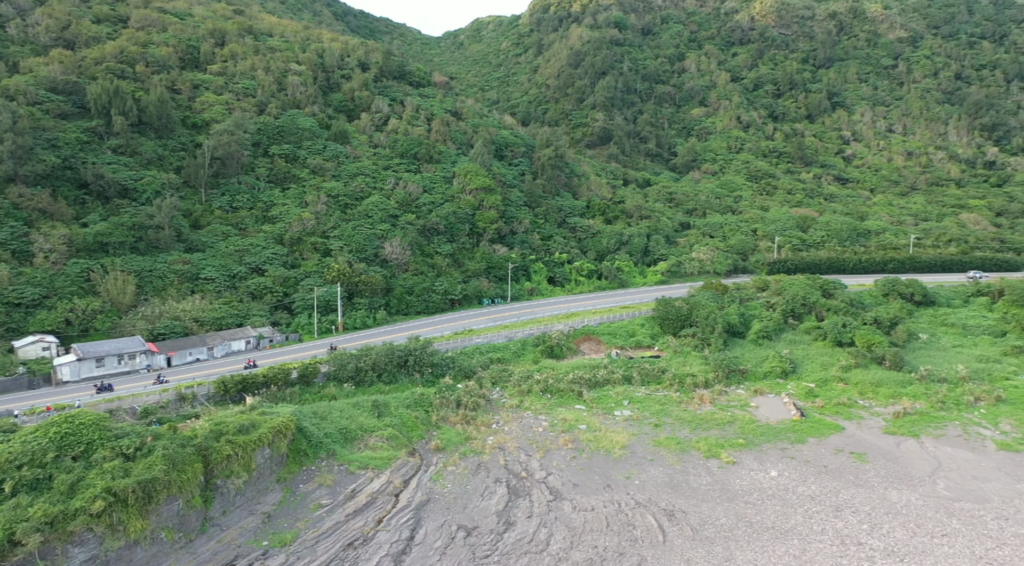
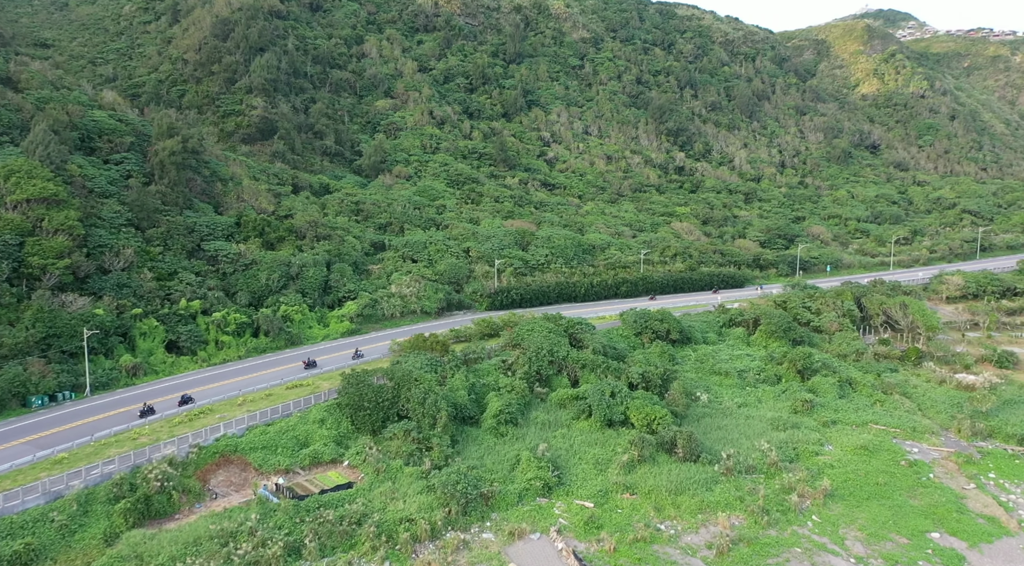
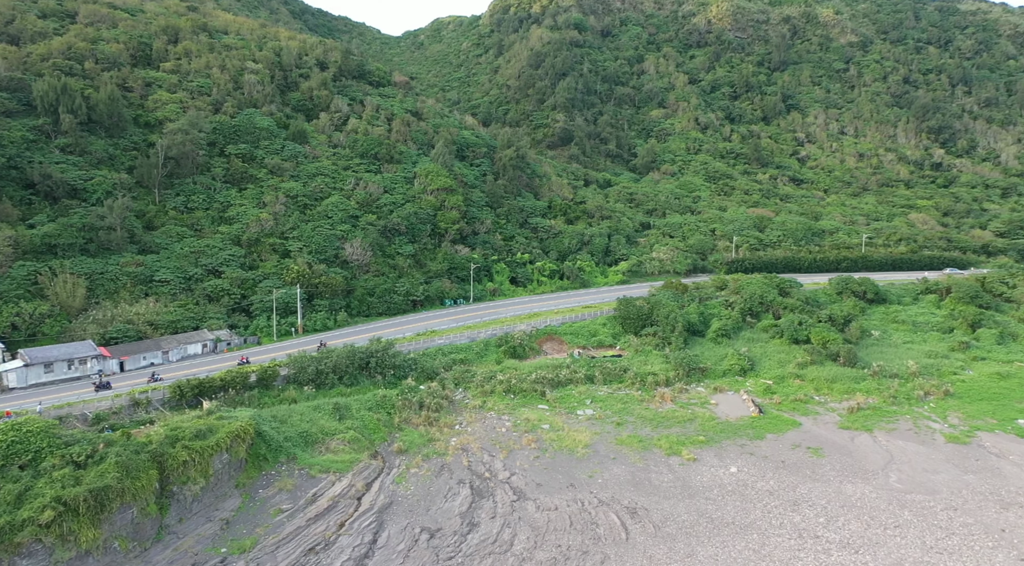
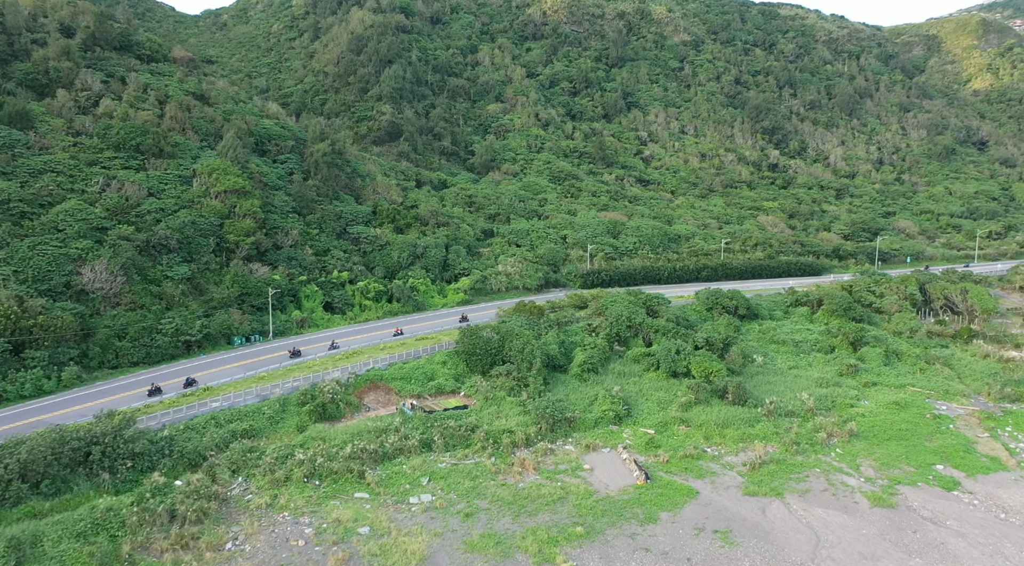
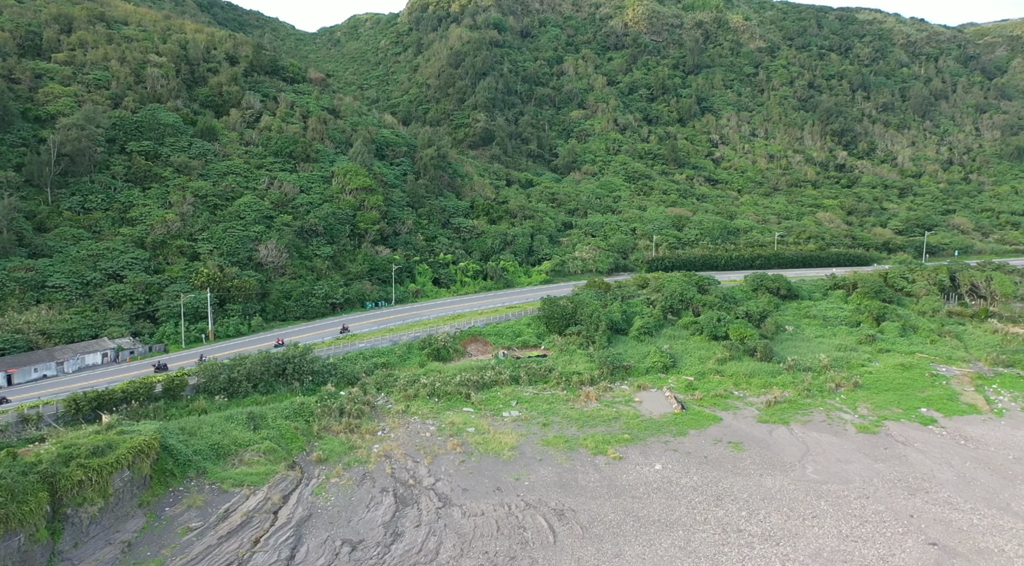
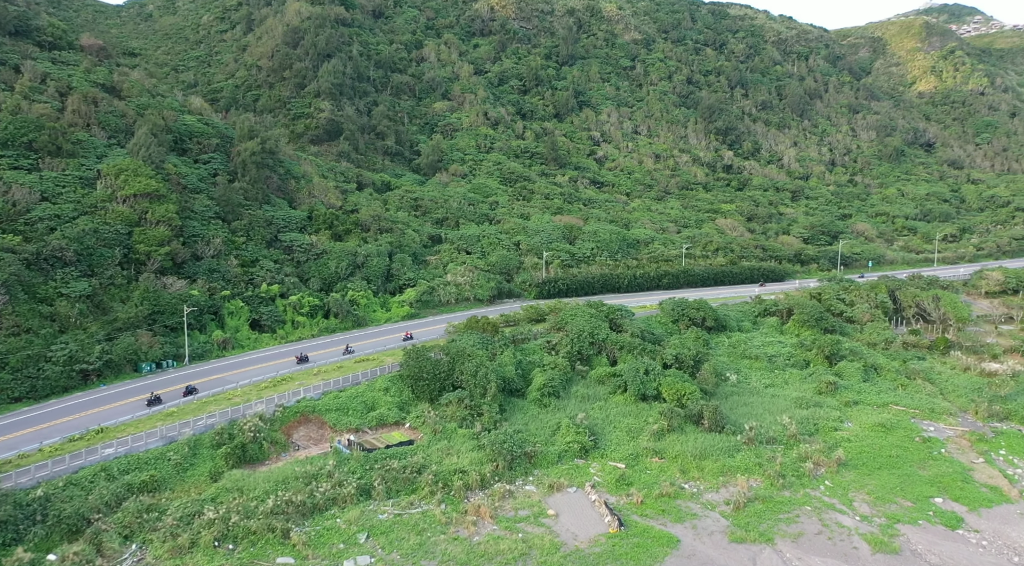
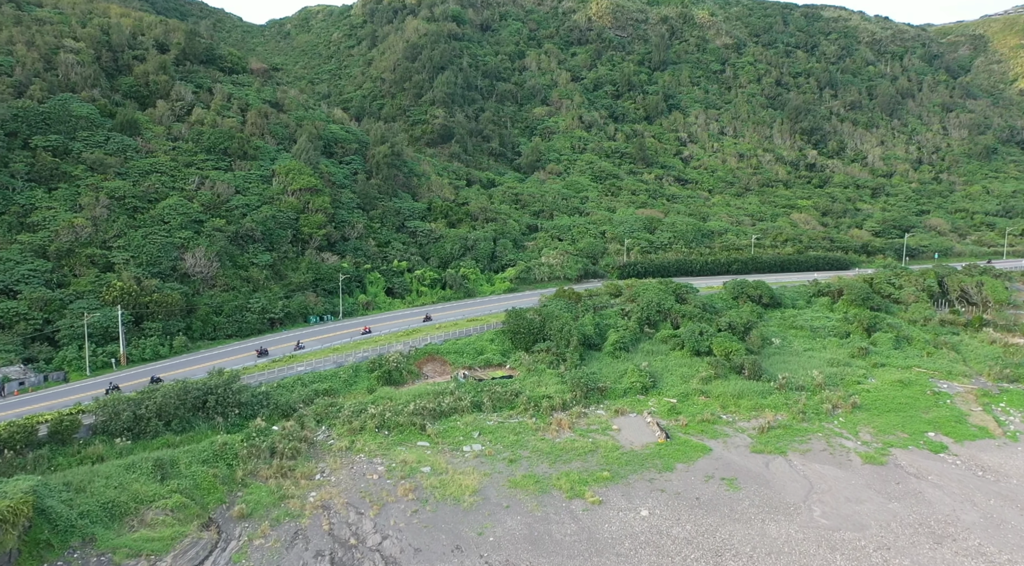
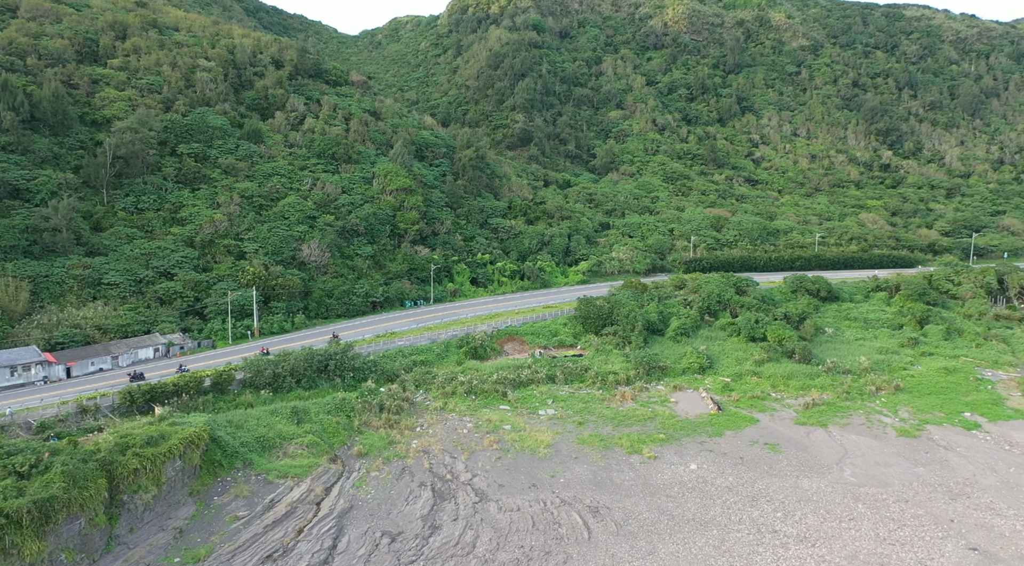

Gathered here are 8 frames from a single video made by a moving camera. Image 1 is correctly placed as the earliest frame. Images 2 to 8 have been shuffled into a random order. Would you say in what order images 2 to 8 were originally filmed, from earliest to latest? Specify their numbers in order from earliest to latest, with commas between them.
3, 8, 5, 7, 4, 6, 2
